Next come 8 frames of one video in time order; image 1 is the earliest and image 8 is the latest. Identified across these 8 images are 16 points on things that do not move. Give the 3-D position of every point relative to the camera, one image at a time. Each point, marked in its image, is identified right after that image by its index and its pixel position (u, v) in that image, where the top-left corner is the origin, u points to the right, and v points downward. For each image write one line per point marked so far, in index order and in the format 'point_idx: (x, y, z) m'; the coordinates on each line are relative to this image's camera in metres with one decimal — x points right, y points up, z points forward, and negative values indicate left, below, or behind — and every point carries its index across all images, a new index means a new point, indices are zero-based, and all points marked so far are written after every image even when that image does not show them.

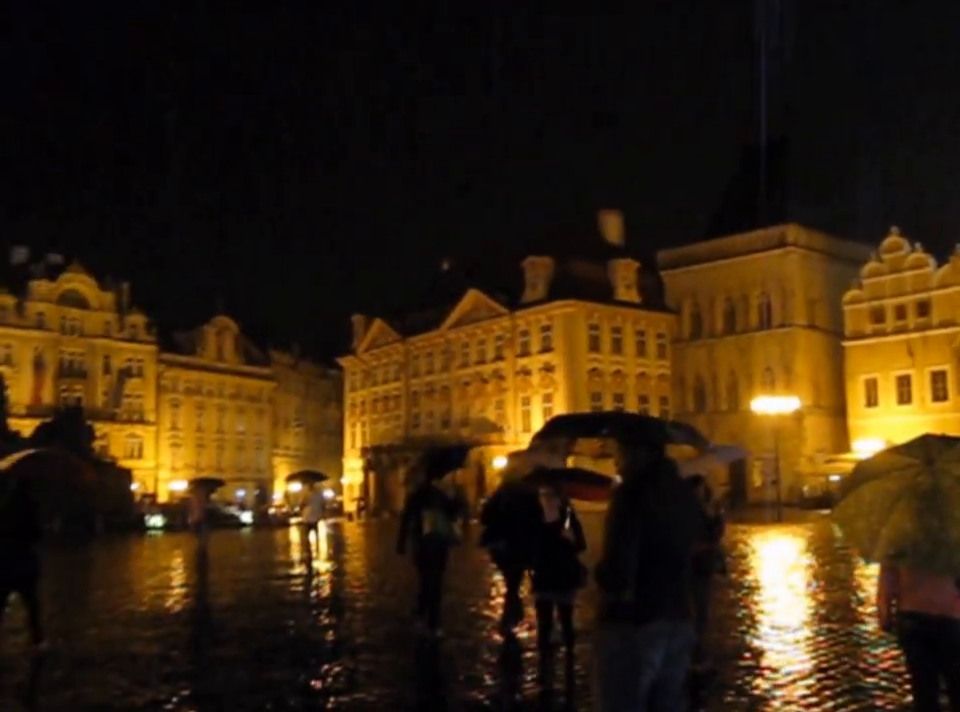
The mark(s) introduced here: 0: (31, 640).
0: (-8.0, -5.1, +18.5) m
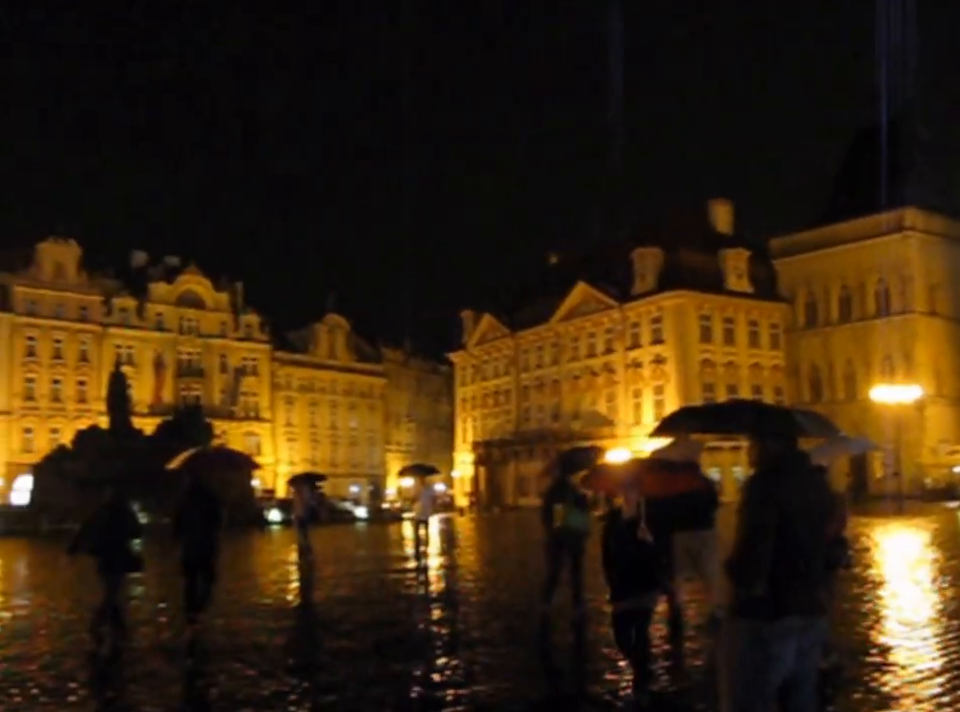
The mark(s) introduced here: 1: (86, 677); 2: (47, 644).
0: (-5.9, -5.1, +19.1) m
1: (-6.5, -5.2, +16.9) m
2: (-7.7, -5.1, +18.6) m
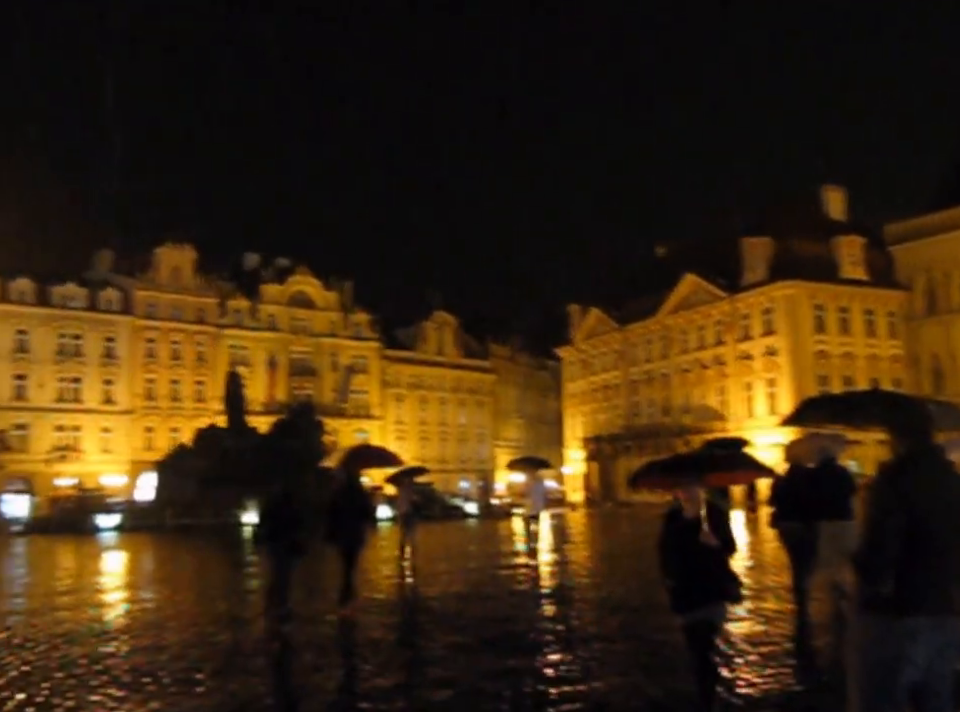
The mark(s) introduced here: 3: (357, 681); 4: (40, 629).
0: (-3.8, -5.1, +19.5) m
1: (-4.5, -5.2, +17.4) m
2: (-5.6, -5.2, +19.1) m
3: (-2.0, -5.1, +16.3) m
4: (-8.2, -5.1, +19.2) m
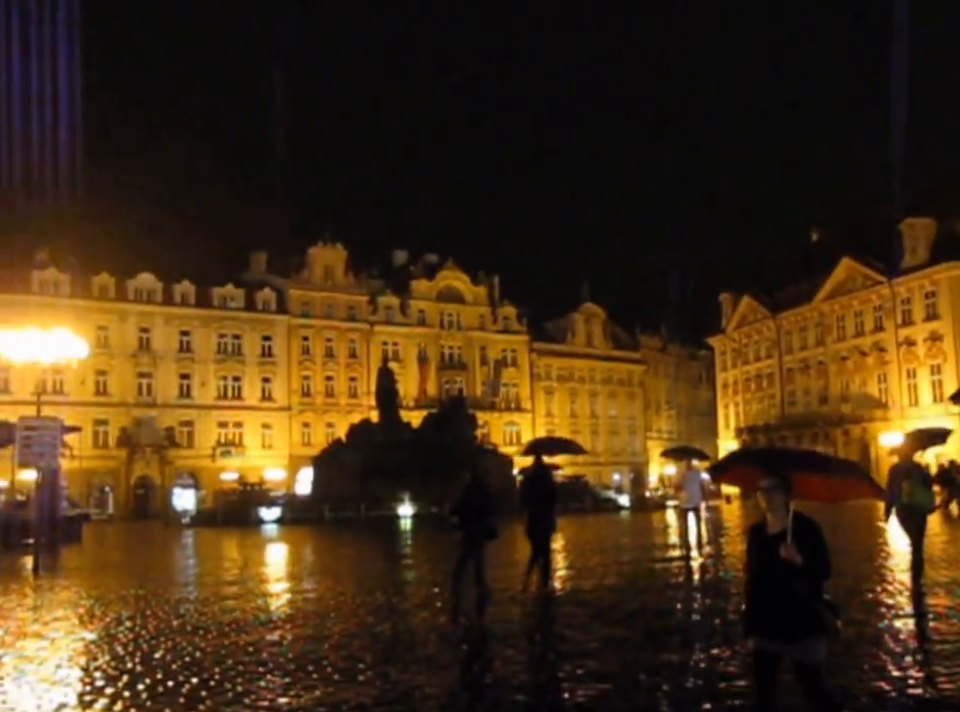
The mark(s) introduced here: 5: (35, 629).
0: (-0.9, -5.0, +19.7) m
1: (-1.8, -5.2, +17.7) m
2: (-2.7, -5.1, +19.6) m
3: (+0.5, -5.0, +16.4) m
4: (-5.2, -5.1, +20.0) m
5: (-8.1, -5.0, +18.9) m
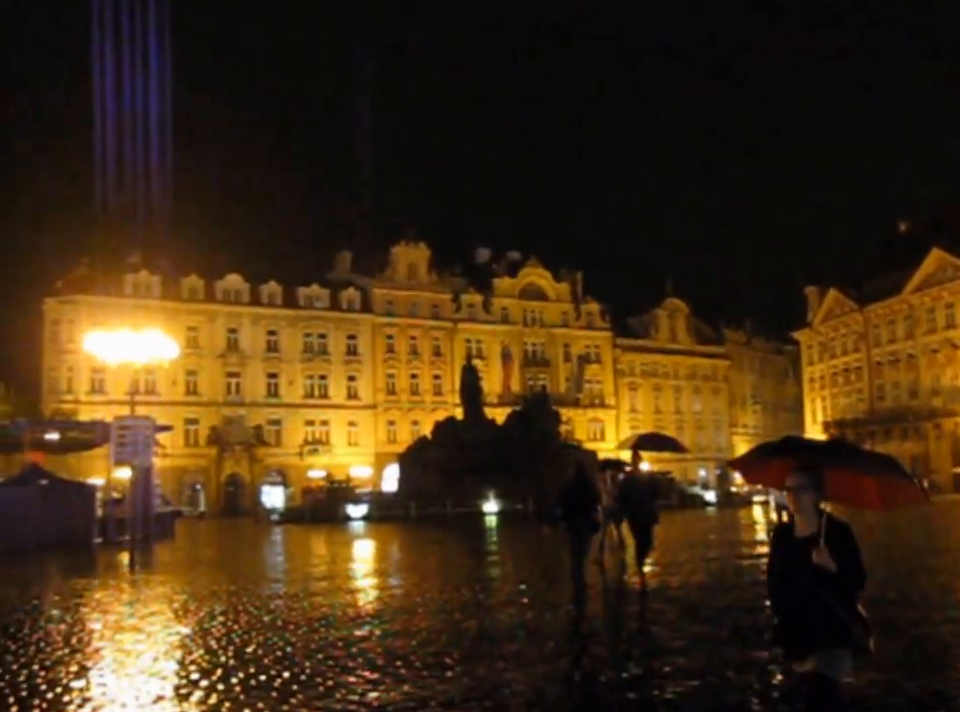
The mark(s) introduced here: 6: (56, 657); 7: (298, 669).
0: (+0.8, -4.9, +19.8) m
1: (-0.3, -5.1, +17.8) m
2: (-1.1, -5.1, +19.8) m
3: (+2.0, -4.9, +16.3) m
4: (-3.5, -5.0, +20.2) m
5: (-6.5, -5.0, +19.3) m
6: (-7.2, -5.1, +17.5) m
7: (-3.1, -5.3, +17.4) m
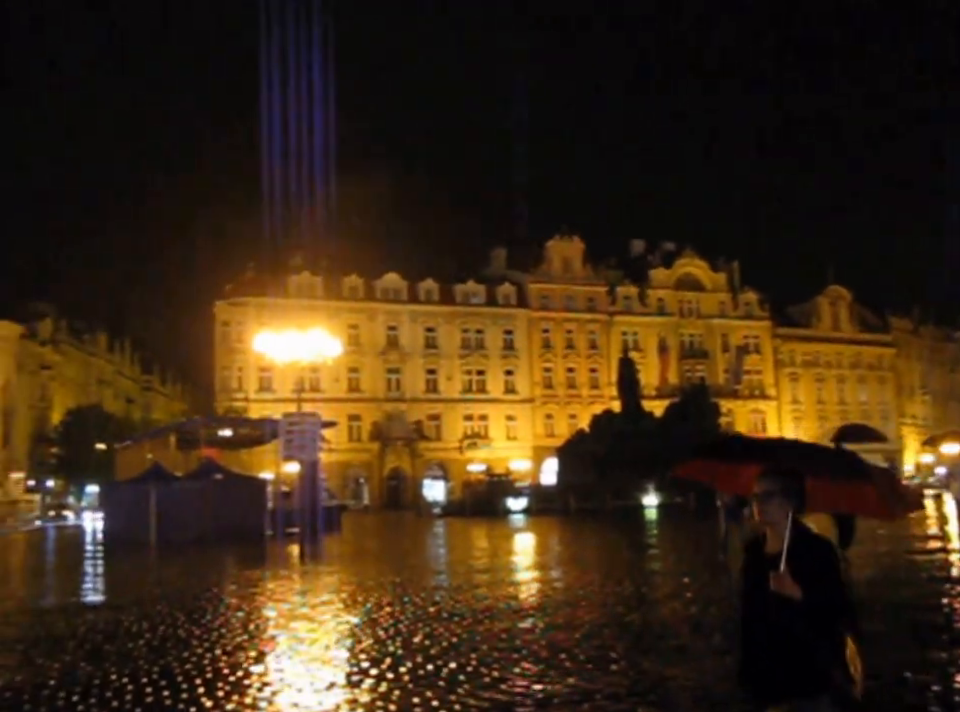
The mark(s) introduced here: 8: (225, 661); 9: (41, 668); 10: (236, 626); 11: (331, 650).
0: (+3.9, -4.7, +19.6) m
1: (+2.6, -5.0, +17.8) m
2: (+2.1, -4.9, +19.8) m
3: (+4.7, -4.8, +16.0) m
4: (-0.3, -5.0, +20.6) m
5: (-3.4, -5.0, +20.0) m
6: (-4.3, -5.1, +18.3) m
7: (-0.2, -5.2, +17.7) m
8: (-4.3, -5.1, +17.2) m
9: (-7.0, -5.0, +16.4) m
10: (-4.5, -5.0, +19.0) m
11: (-2.6, -5.1, +18.1) m
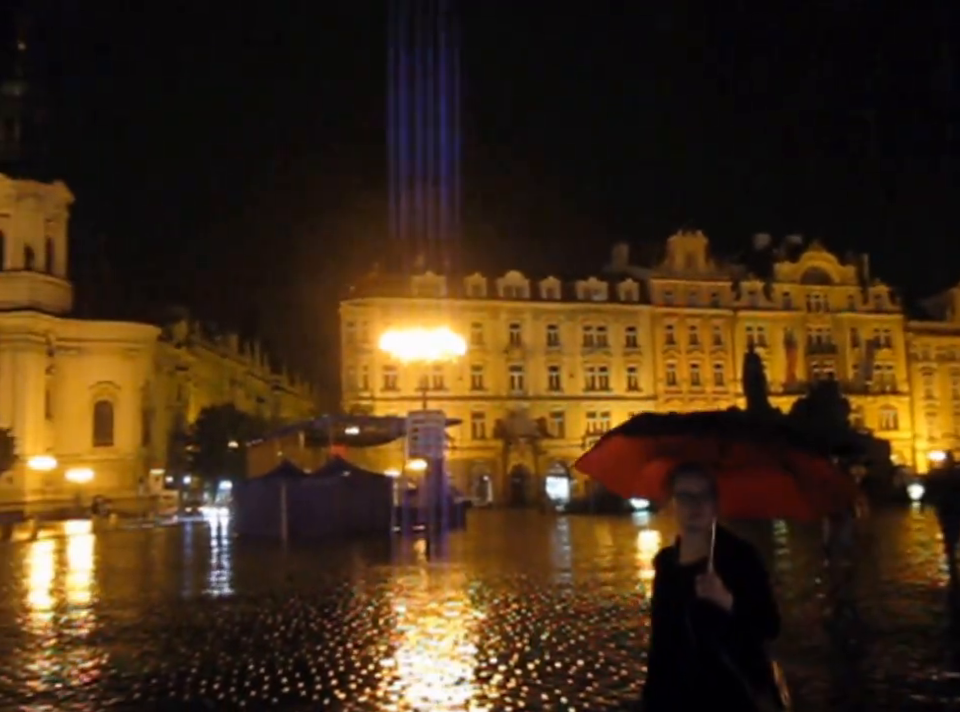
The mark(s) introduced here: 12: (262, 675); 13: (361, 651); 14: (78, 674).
0: (+6.3, -4.6, +19.2) m
1: (+4.8, -4.9, +17.5) m
2: (+4.5, -4.8, +19.5) m
3: (+6.8, -4.6, +15.5) m
4: (+2.2, -4.9, +20.5) m
5: (-0.9, -4.9, +20.2) m
6: (-2.0, -5.0, +18.6) m
7: (+2.0, -5.1, +17.6) m
8: (-2.0, -5.0, +17.5) m
9: (-4.8, -4.9, +16.9) m
10: (-2.1, -5.0, +19.3) m
11: (-0.3, -5.1, +18.2) m
12: (-3.4, -5.0, +16.2) m
13: (-2.0, -5.0, +17.7) m
14: (-6.0, -4.8, +15.5) m
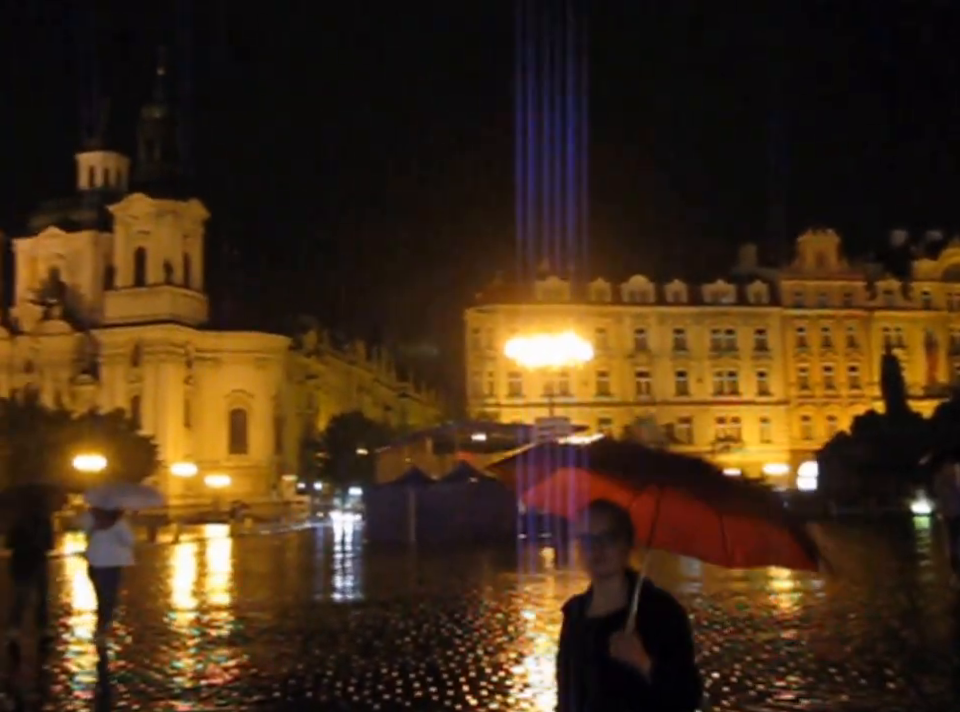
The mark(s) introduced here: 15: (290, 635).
0: (+8.6, -4.6, +18.3) m
1: (+7.0, -4.9, +16.7) m
2: (+6.9, -4.9, +18.8) m
3: (+8.7, -4.6, +14.6) m
4: (+4.7, -5.0, +20.0) m
5: (+1.6, -5.0, +20.1) m
6: (+0.3, -5.1, +18.6) m
7: (+4.2, -5.1, +17.2) m
8: (+0.2, -5.1, +17.5) m
9: (-2.7, -5.0, +17.2) m
10: (+0.3, -5.1, +19.3) m
11: (+2.0, -5.2, +18.0) m
12: (-1.3, -5.1, +16.4) m
13: (+0.2, -5.1, +17.7) m
14: (-4.0, -4.9, +15.9) m
15: (-3.4, -5.0, +18.5) m
